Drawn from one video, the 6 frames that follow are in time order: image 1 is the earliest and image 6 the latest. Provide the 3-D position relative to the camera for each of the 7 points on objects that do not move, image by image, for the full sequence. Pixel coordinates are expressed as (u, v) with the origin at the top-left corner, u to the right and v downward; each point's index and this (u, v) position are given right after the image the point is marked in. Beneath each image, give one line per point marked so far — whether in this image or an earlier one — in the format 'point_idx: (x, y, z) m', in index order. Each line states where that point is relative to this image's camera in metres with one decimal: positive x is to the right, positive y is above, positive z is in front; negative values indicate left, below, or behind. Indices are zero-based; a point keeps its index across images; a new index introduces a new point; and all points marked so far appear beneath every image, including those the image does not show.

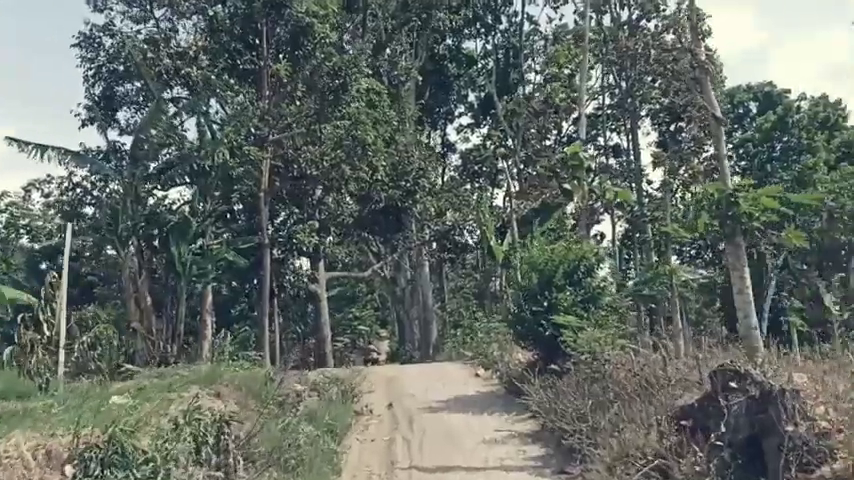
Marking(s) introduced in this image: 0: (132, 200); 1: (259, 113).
0: (-6.3, +0.9, +16.8) m
1: (-3.8, +2.8, +17.6) m
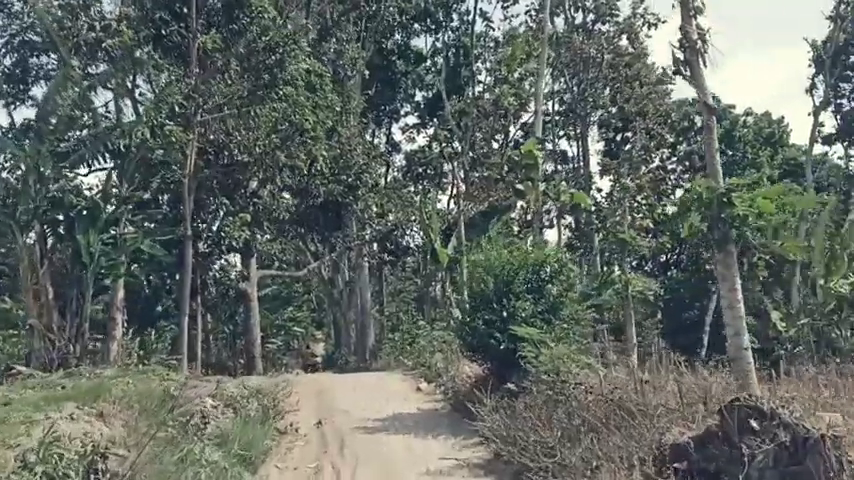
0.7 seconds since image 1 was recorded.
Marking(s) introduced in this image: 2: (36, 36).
0: (-7.4, +1.1, +15.1) m
1: (-4.9, +3.0, +16.1) m
2: (-9.1, +4.8, +18.4) m
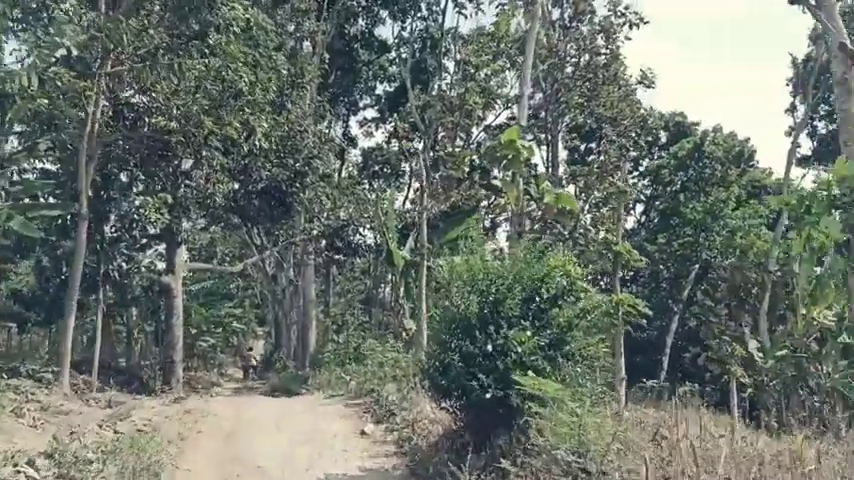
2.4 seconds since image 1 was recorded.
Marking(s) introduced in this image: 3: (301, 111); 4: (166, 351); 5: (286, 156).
0: (-8.0, +1.6, +12.0) m
1: (-5.4, +3.3, +13.2) m
2: (-9.7, +5.3, +15.2) m
3: (-3.2, +3.2, +19.7) m
4: (-6.4, -2.8, +19.4) m
5: (-3.5, +2.1, +19.1) m
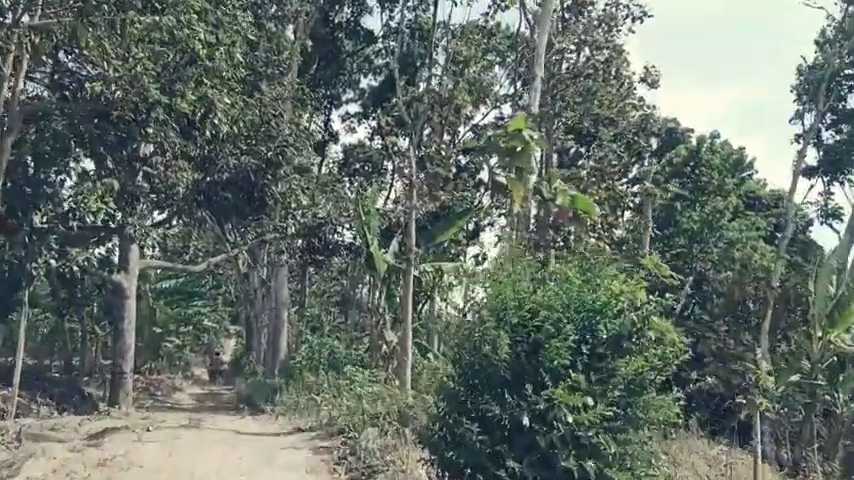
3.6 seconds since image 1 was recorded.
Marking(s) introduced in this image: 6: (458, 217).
0: (-8.1, +1.8, +9.8) m
1: (-5.5, +3.4, +11.0) m
2: (-9.7, +5.6, +12.9) m
3: (-3.4, +3.2, +17.6) m
4: (-6.8, -2.6, +17.2) m
5: (-3.7, +2.1, +17.0) m
6: (+0.8, +0.5, +18.6) m
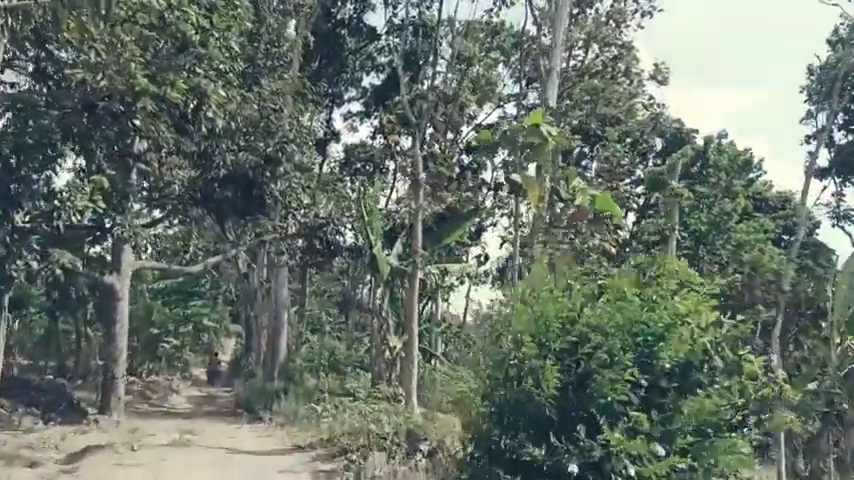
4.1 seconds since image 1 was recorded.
0: (-8.0, +1.8, +9.0) m
1: (-5.3, +3.4, +10.3) m
2: (-9.5, +5.6, +12.2) m
3: (-3.2, +3.2, +16.9) m
4: (-6.7, -2.6, +16.4) m
5: (-3.5, +2.1, +16.3) m
6: (+0.9, +0.5, +17.9) m
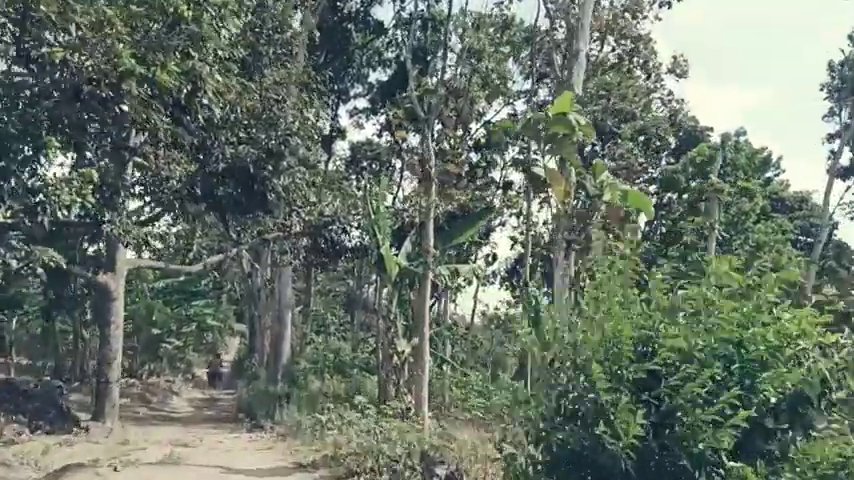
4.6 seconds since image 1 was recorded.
0: (-7.8, +1.9, +8.2) m
1: (-5.1, +3.5, +9.5) m
2: (-9.3, +5.7, +11.4) m
3: (-3.0, +3.2, +16.0) m
4: (-6.5, -2.6, +15.6) m
5: (-3.3, +2.1, +15.4) m
6: (+1.1, +0.5, +17.0) m
